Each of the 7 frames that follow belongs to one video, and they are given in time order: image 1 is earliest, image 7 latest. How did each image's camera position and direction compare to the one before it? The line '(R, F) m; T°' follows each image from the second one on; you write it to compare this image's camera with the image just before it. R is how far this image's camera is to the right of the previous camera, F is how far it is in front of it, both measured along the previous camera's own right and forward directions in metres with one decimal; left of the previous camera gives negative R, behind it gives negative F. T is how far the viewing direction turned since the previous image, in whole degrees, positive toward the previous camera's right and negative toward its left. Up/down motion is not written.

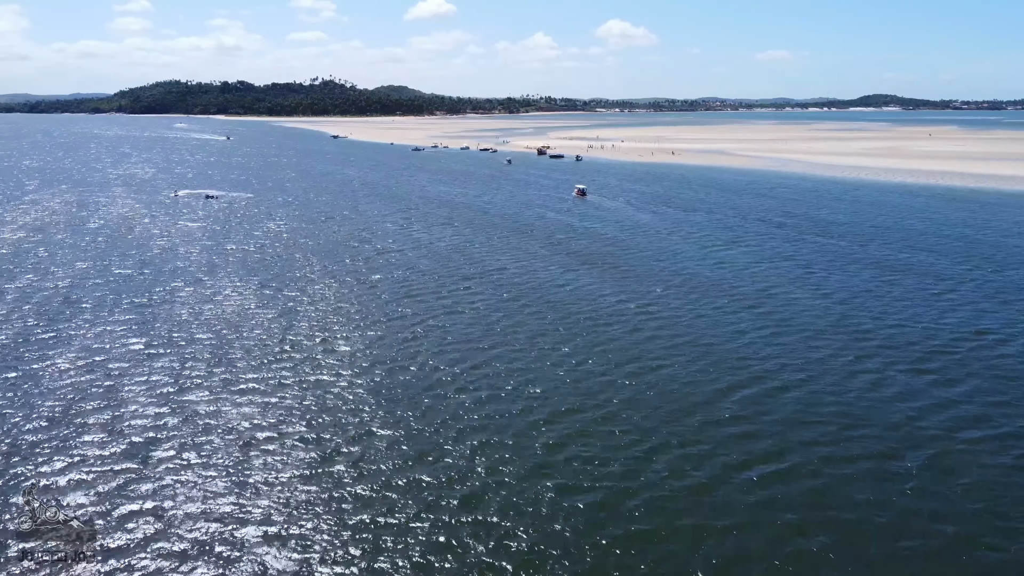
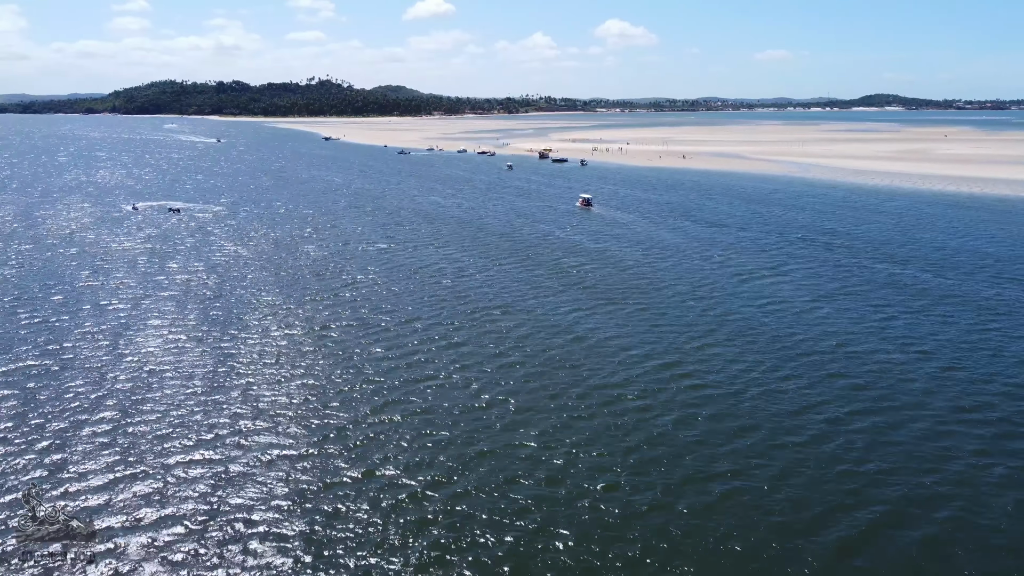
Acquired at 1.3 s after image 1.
(+0.1, +8.0) m; 0°
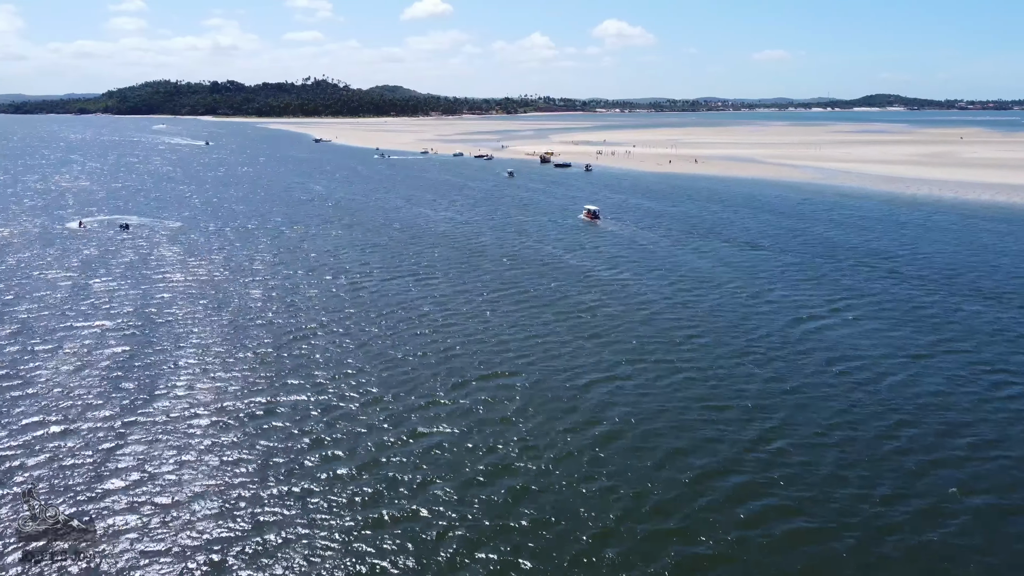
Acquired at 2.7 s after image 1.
(+0.1, +8.2) m; 0°
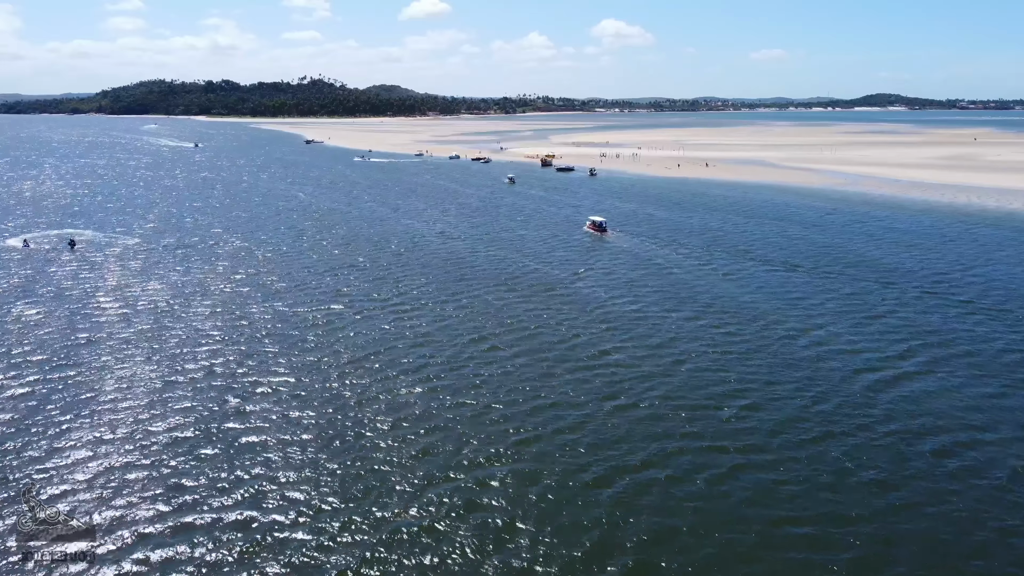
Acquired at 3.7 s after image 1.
(0.0, +6.6) m; 0°
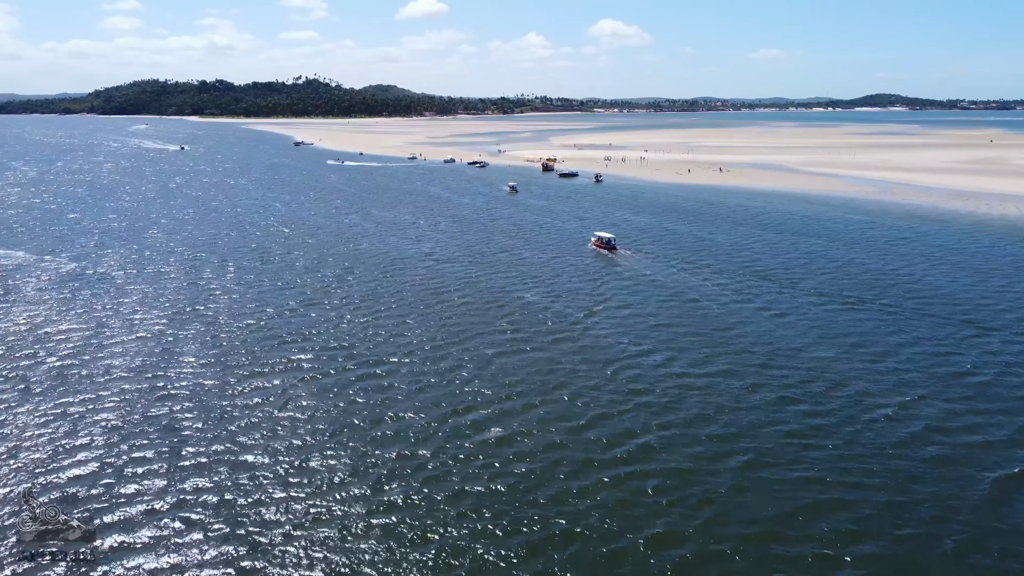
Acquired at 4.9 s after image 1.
(-0.1, +7.6) m; 0°
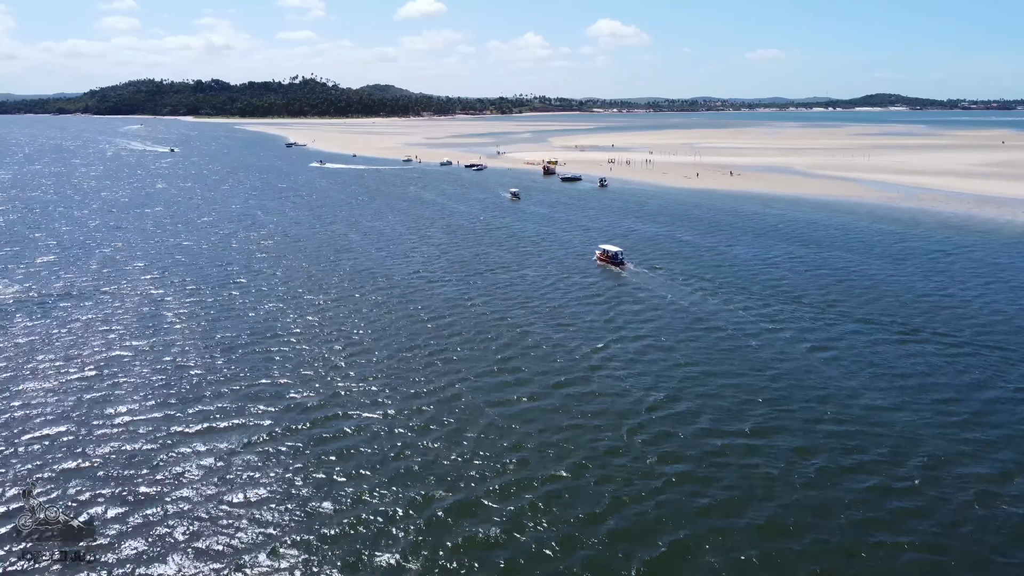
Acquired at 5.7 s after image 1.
(-0.2, +5.1) m; 0°
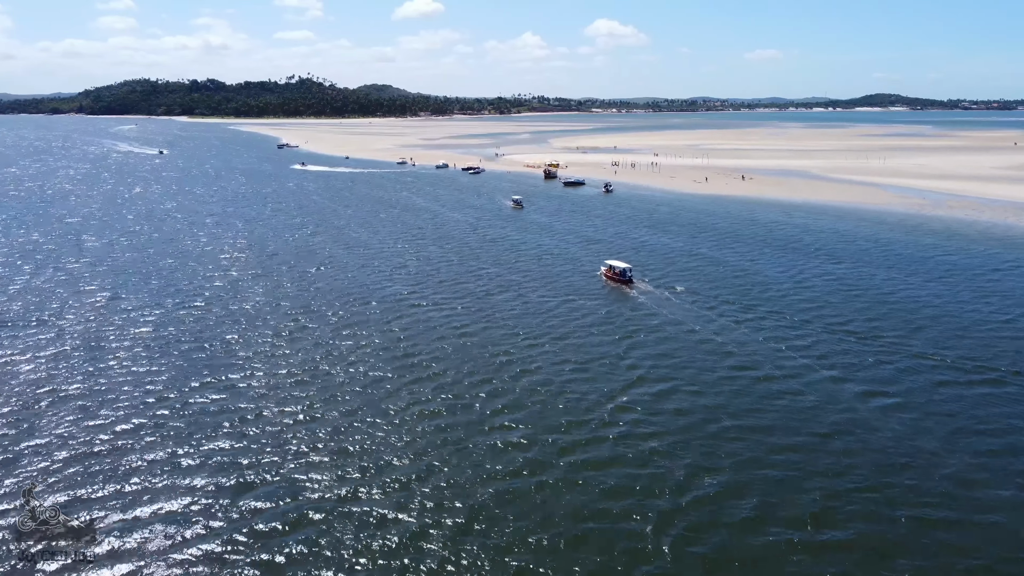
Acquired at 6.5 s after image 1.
(-0.1, +5.2) m; 0°
